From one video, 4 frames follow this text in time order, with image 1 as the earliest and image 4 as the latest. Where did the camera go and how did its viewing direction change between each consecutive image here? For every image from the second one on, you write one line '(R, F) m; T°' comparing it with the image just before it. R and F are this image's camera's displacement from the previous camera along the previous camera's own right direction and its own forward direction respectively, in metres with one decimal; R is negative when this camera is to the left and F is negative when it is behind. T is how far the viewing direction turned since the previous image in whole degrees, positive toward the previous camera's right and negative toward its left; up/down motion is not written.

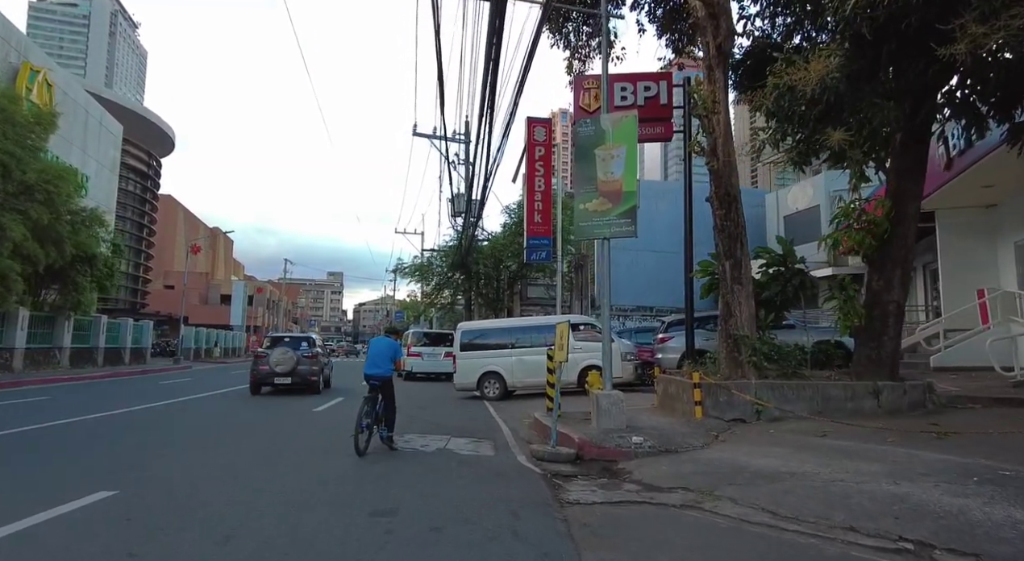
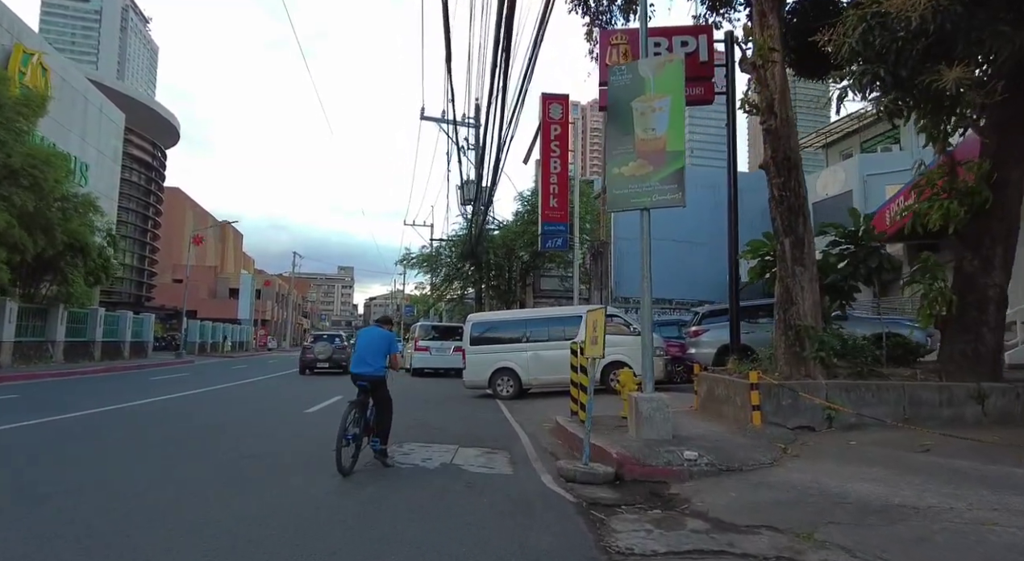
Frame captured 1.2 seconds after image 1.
(-0.1, +1.6) m; -1°
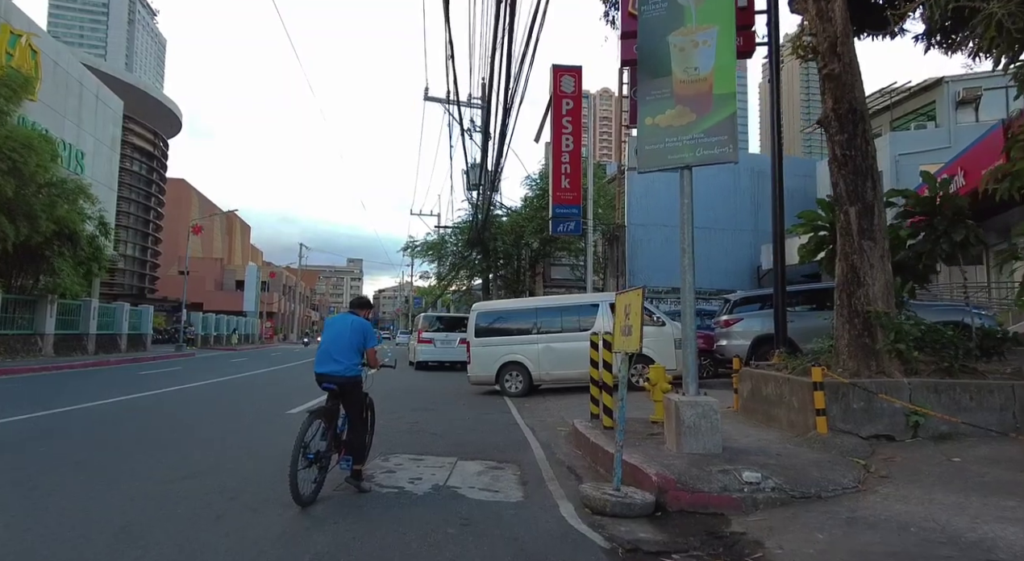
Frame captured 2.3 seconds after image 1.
(0.0, +1.5) m; -1°
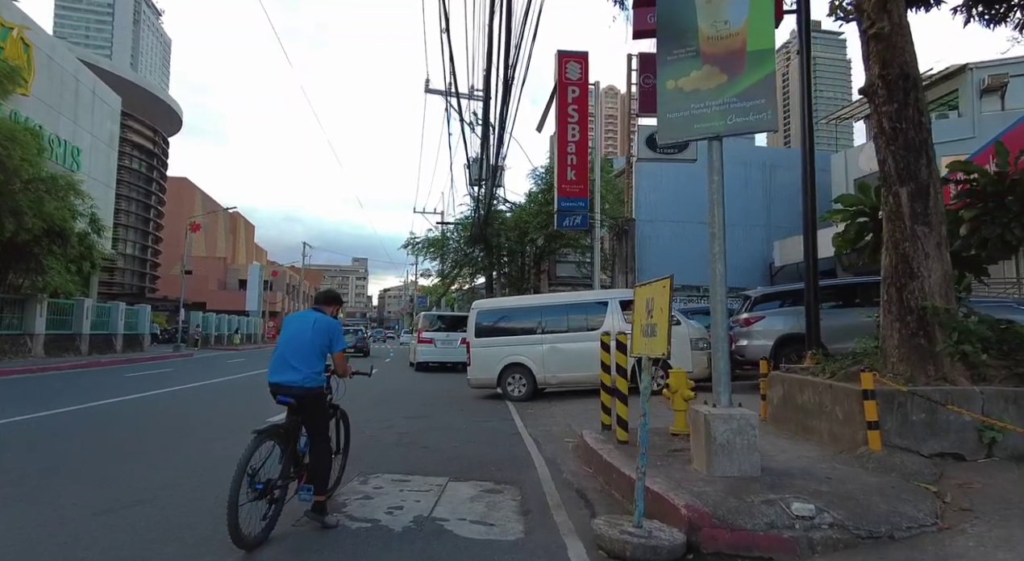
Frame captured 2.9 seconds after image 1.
(+0.1, +0.9) m; -1°
